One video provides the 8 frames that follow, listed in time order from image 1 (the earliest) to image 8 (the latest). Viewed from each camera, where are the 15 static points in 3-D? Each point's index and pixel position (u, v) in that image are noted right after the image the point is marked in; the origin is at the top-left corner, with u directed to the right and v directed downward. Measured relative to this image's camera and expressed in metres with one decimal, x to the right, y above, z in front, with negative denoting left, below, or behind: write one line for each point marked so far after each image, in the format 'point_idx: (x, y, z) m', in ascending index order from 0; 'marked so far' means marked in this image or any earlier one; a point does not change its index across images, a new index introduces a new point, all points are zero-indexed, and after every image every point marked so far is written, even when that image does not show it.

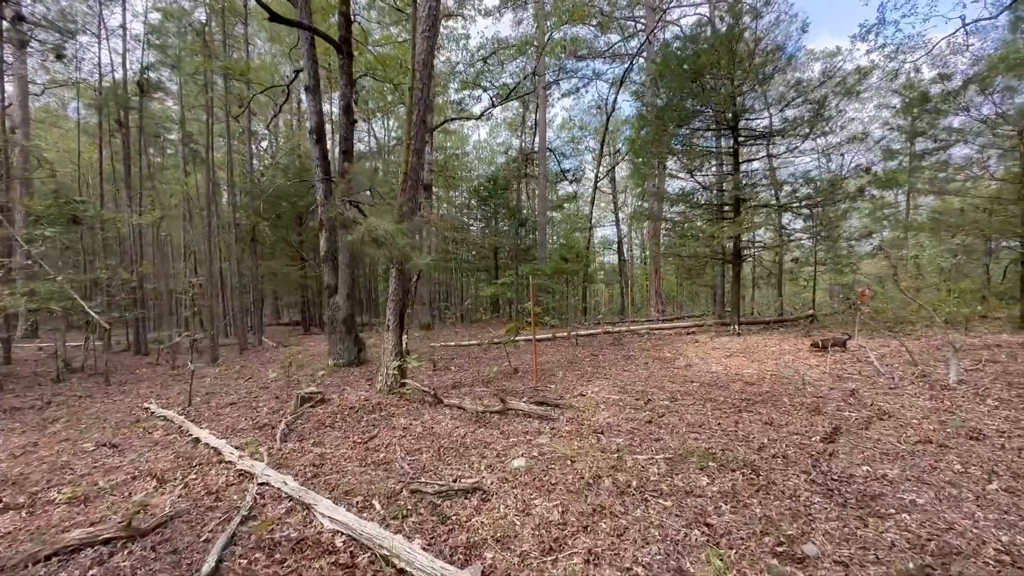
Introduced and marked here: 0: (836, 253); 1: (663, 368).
0: (+6.8, +0.7, +9.9) m
1: (+1.7, -0.9, +5.5) m
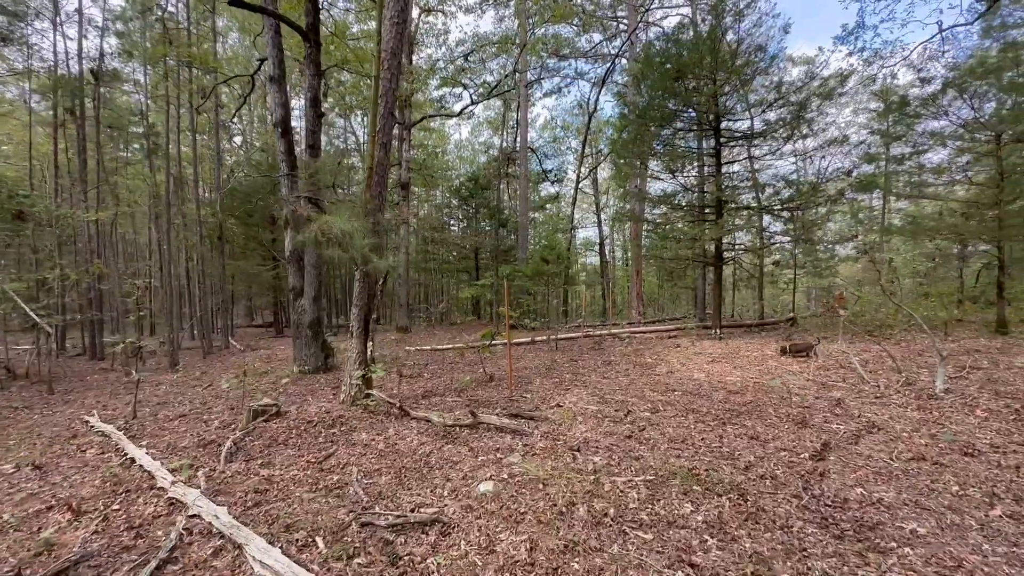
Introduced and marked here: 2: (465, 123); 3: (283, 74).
0: (+6.4, +0.7, +9.9) m
1: (+1.5, -1.0, +5.3) m
2: (-1.8, +6.2, +17.9) m
3: (-2.9, +2.7, +6.0) m
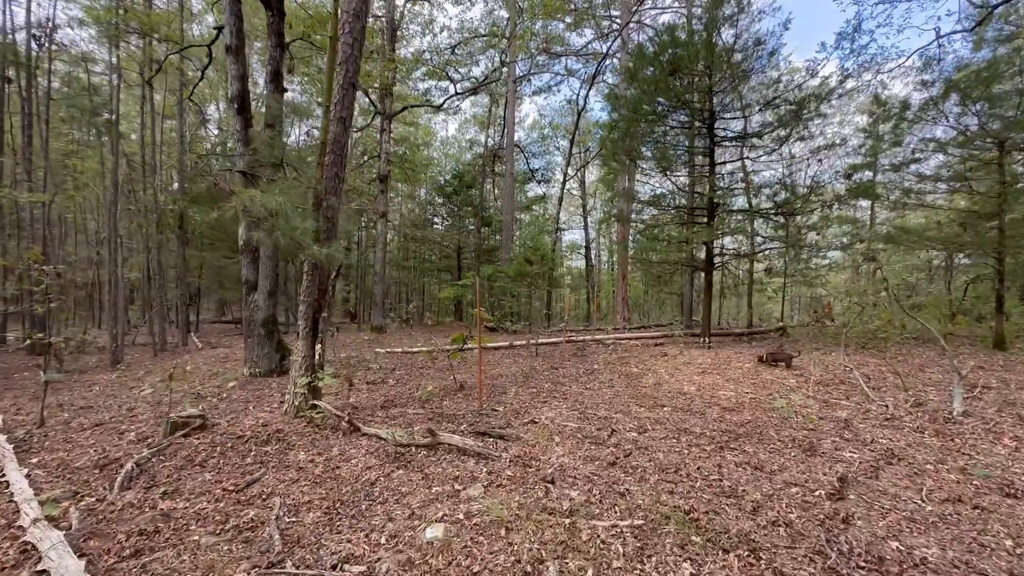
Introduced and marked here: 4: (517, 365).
0: (+6.0, +0.5, +9.6) m
1: (+1.2, -1.0, +4.8) m
2: (-2.3, +6.2, +17.3) m
3: (-3.1, +2.8, +5.4) m
4: (+0.1, -1.0, +6.1) m
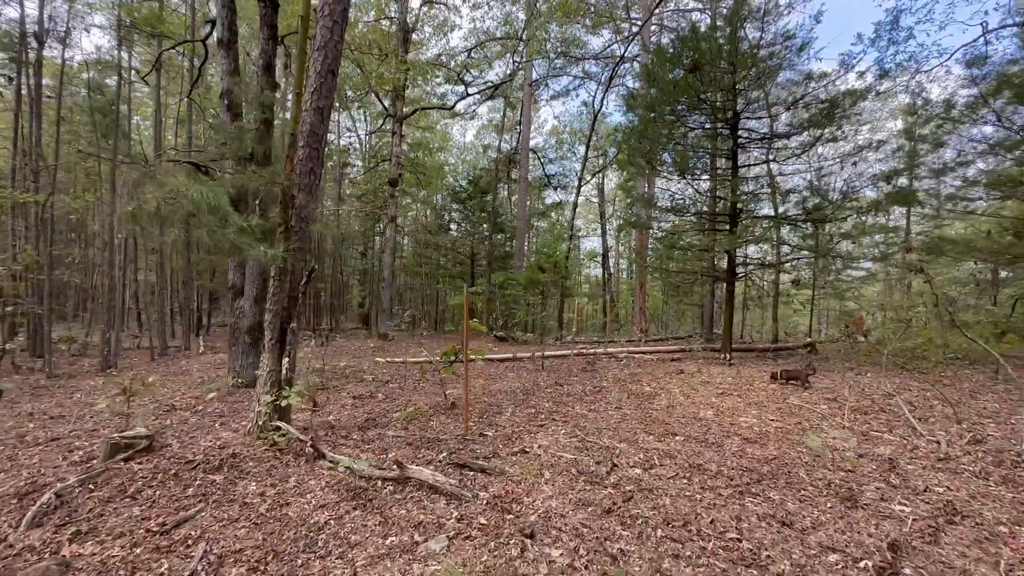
0: (+6.2, +0.2, +9.0) m
1: (+1.2, -1.1, +4.4) m
2: (-1.7, +5.9, +17.1) m
3: (-3.0, +2.7, +5.2) m
4: (+0.1, -1.1, +5.7) m
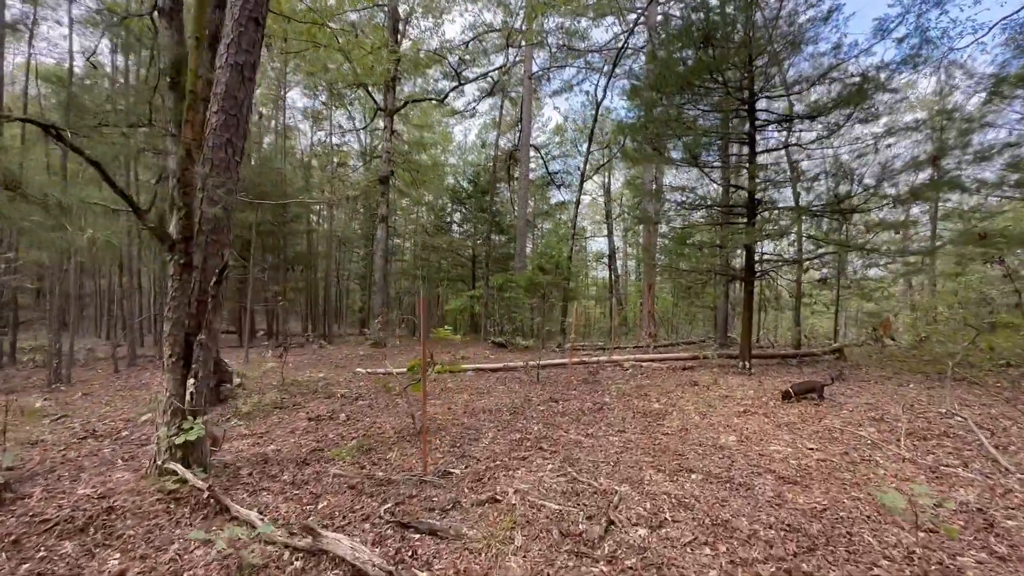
0: (+6.1, +0.2, +8.1) m
1: (+1.0, -1.1, +3.6) m
2: (-1.6, +5.8, +16.5) m
3: (-3.2, +2.7, +4.5) m
4: (0.0, -1.1, +5.0) m
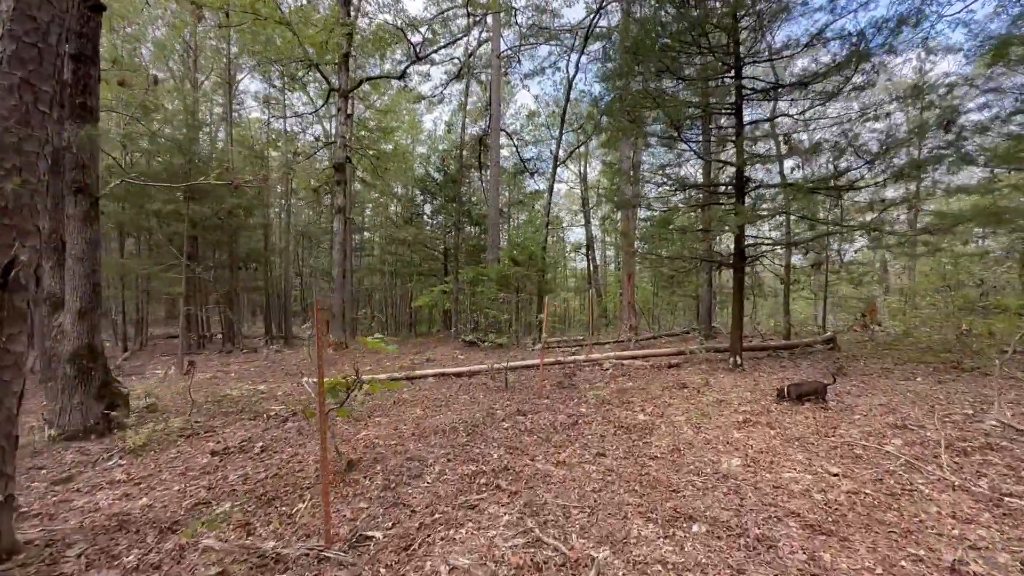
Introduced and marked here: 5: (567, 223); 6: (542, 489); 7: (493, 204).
0: (+5.6, +0.5, +7.6) m
1: (+0.7, -1.0, +3.0) m
2: (-2.6, +6.0, +15.6) m
3: (-3.6, +2.6, +3.6) m
4: (-0.4, -1.1, +4.2) m
5: (+2.2, +2.6, +18.7) m
6: (+0.2, -1.1, +2.5) m
7: (-0.5, +2.2, +12.3) m
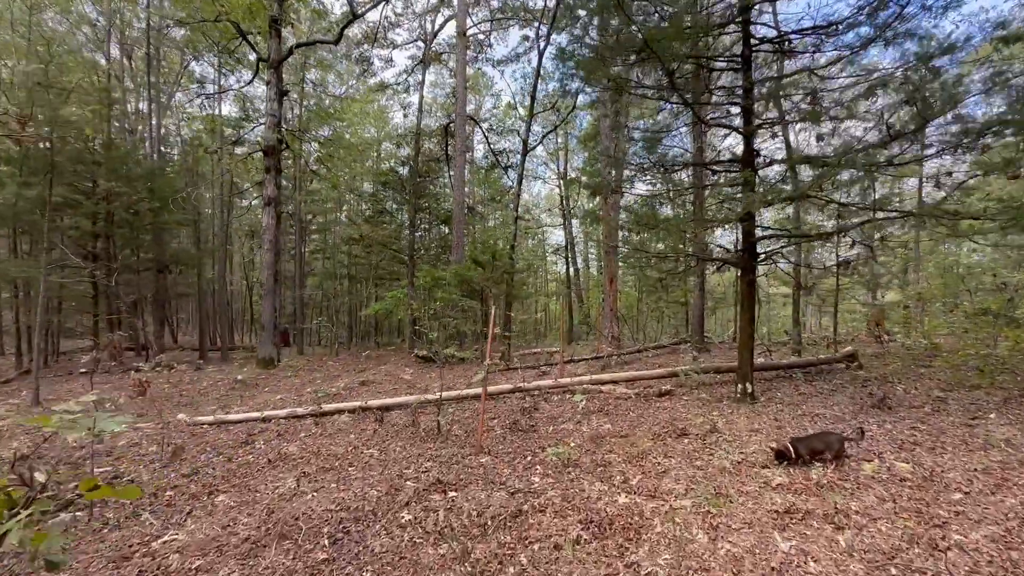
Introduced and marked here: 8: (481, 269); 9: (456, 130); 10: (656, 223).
0: (+5.0, +0.4, +6.4) m
1: (+0.3, -1.1, +1.6) m
2: (-3.5, +5.8, +14.1) m
3: (-4.1, +2.6, +2.1) m
4: (-0.9, -1.1, +2.8) m
5: (+1.2, +2.4, +17.4) m
6: (-0.3, -1.1, +1.1) m
7: (-1.3, +2.1, +10.9) m
8: (-0.6, +0.3, +8.1) m
9: (-1.3, +3.9, +11.4) m
10: (+1.6, +0.7, +5.1) m
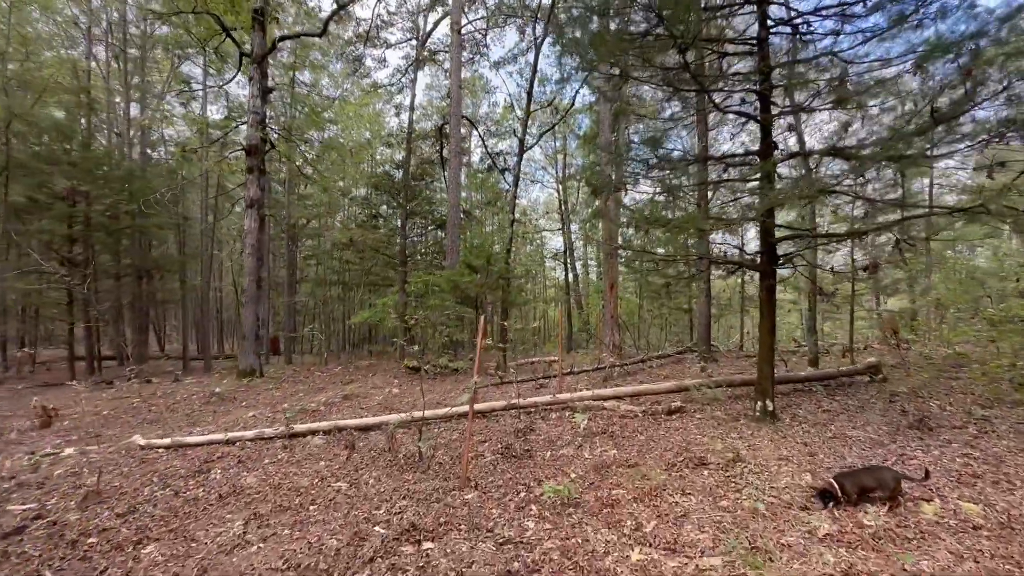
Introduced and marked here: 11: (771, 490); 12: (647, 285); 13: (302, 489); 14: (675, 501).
0: (+4.9, +0.4, +6.0) m
1: (+0.2, -1.1, +1.1) m
2: (-3.6, +5.6, +13.8) m
3: (-4.1, +2.6, +1.7) m
4: (-0.9, -1.2, +2.4) m
5: (+1.1, +2.2, +17.0) m
6: (-0.3, -1.1, +0.7) m
7: (-1.4, +2.0, +10.5) m
8: (-0.6, +0.2, +7.7) m
9: (-1.4, +3.8, +11.0) m
10: (+1.5, +0.7, +4.7) m
11: (+1.4, -1.1, +2.5) m
12: (+2.2, 0.0, +7.6) m
13: (-1.2, -1.2, +2.9) m
14: (+0.8, -1.1, +2.4) m
